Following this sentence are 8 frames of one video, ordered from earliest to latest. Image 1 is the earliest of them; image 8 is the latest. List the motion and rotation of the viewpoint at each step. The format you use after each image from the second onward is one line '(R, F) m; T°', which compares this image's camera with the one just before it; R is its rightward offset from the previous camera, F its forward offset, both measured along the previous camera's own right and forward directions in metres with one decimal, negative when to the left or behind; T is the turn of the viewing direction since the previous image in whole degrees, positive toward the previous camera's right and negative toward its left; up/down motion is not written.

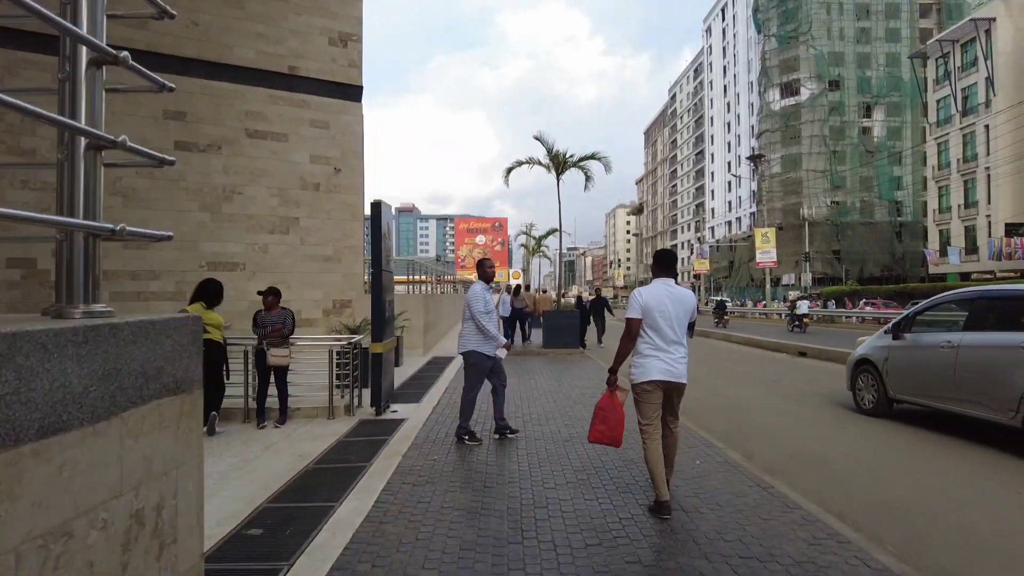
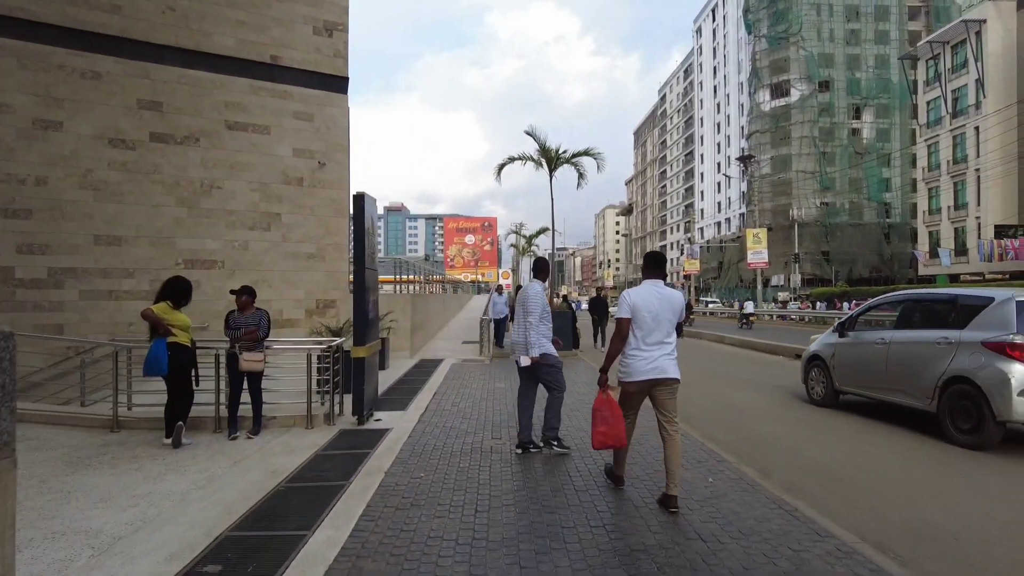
(-0.1, +0.5) m; +1°
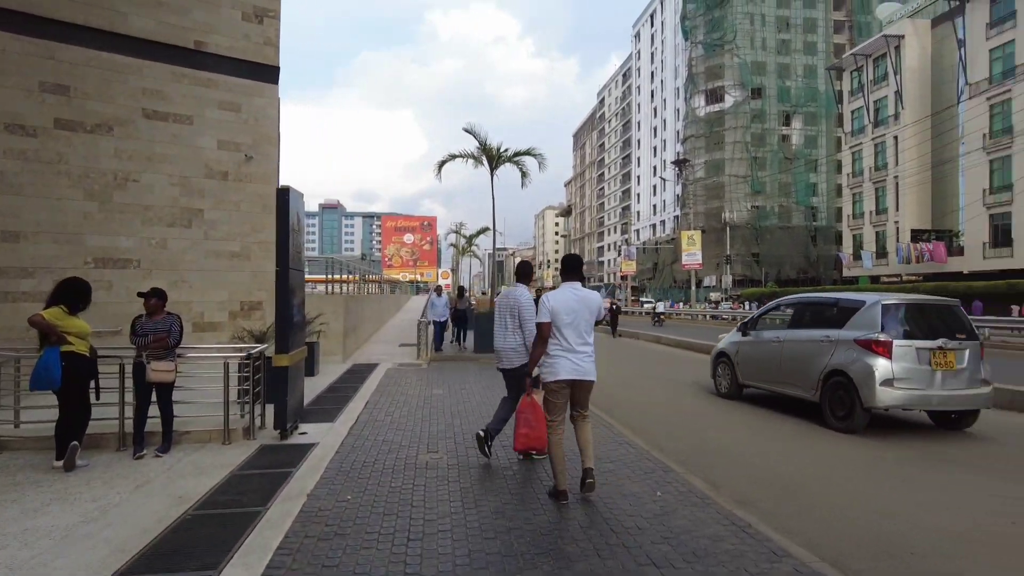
(0.0, +0.4) m; +5°
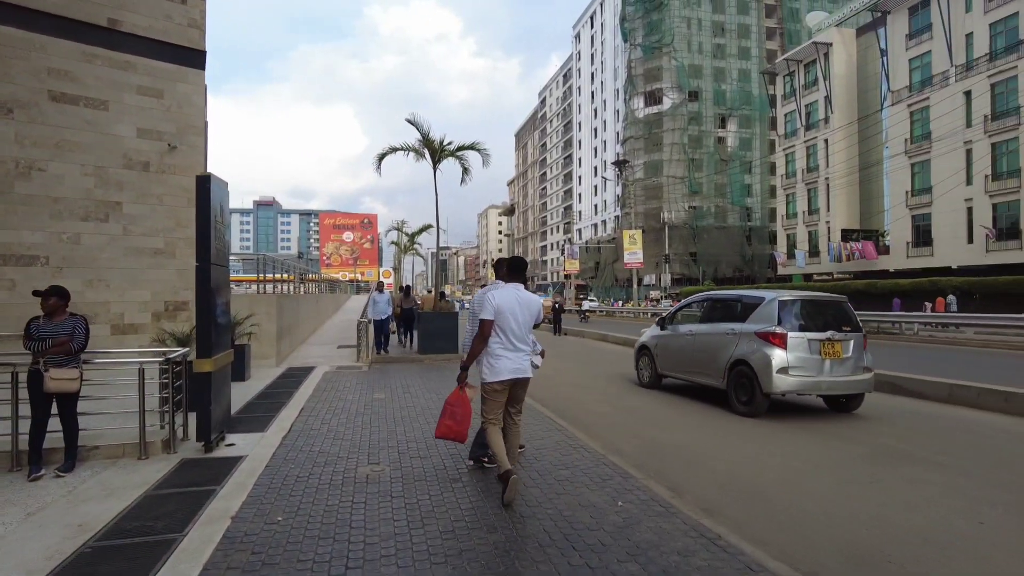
(-0.1, +0.4) m; +5°
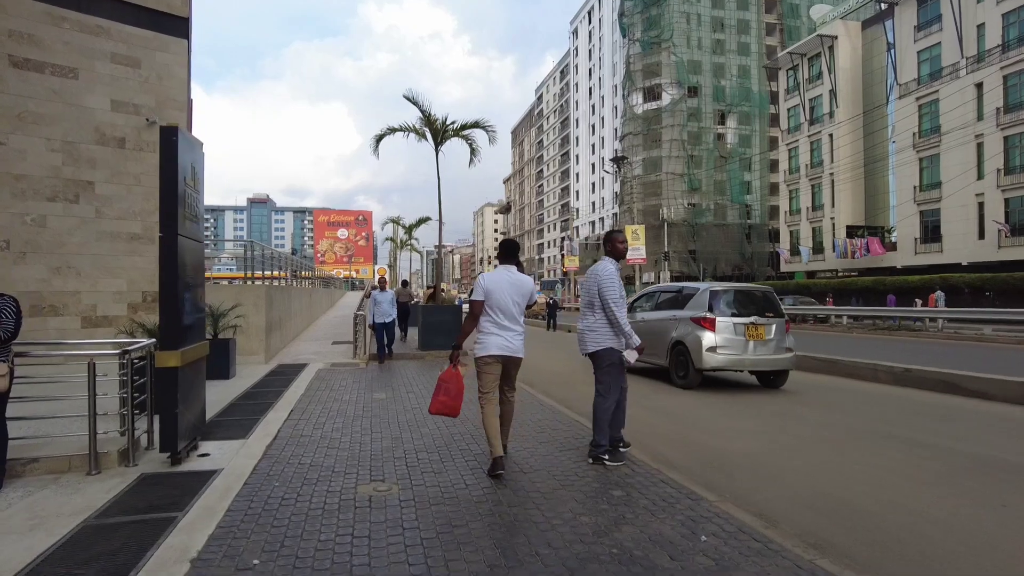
(-0.3, +1.1) m; 0°
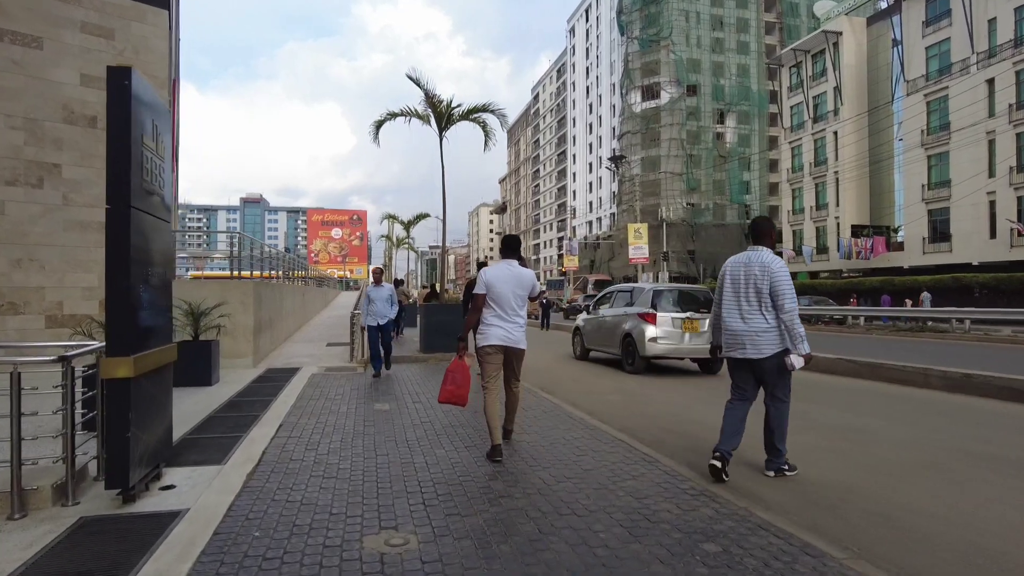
(-0.3, +1.1) m; +1°
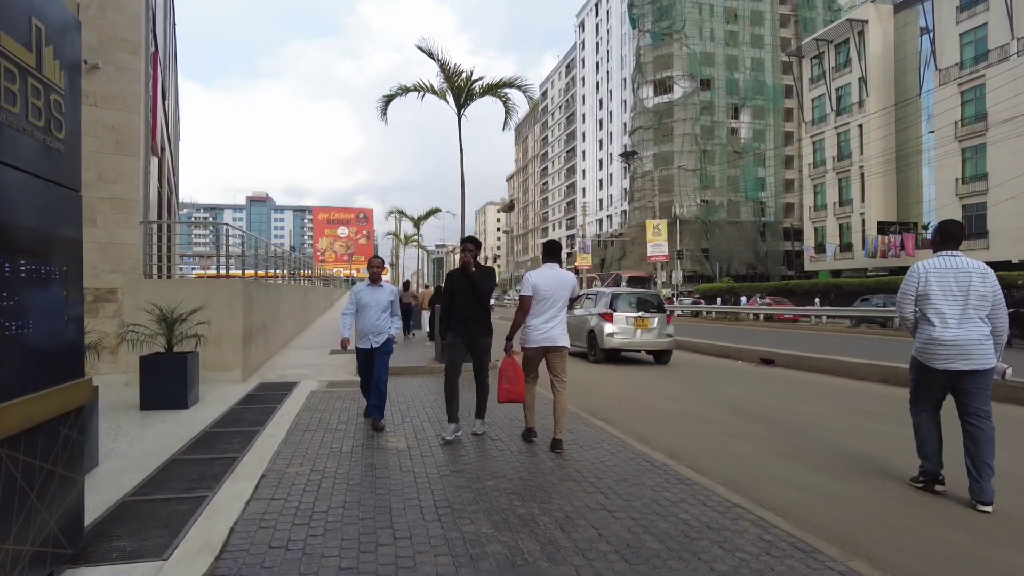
(-0.4, +1.7) m; -1°
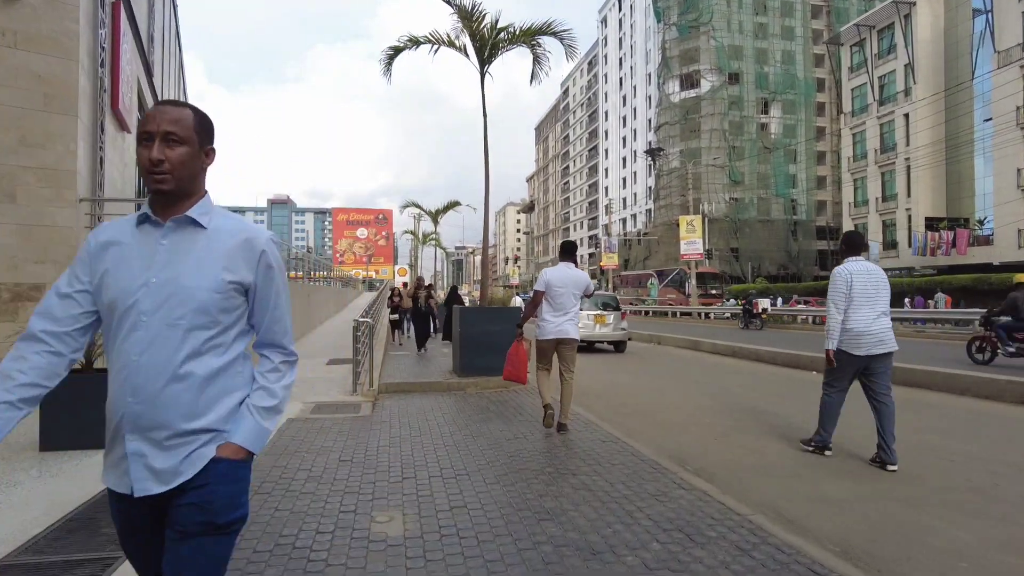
(-0.2, +2.2) m; -2°
